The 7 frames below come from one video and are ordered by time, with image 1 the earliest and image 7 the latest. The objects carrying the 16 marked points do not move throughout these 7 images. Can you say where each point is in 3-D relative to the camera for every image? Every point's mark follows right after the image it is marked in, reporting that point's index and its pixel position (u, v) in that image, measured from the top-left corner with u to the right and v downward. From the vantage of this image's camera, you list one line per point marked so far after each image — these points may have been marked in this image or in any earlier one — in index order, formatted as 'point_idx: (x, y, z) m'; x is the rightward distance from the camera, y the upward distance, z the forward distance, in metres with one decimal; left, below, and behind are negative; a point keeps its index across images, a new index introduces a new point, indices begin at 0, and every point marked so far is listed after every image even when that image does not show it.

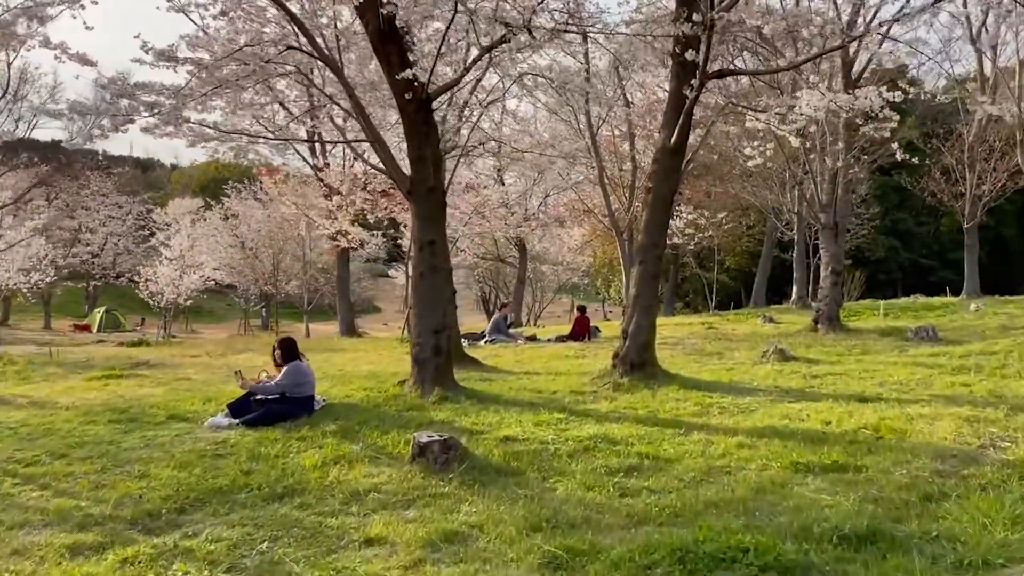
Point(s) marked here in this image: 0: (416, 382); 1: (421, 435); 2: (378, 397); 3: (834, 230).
0: (-1.1, -1.1, +9.3) m
1: (-0.7, -1.1, +6.2) m
2: (-1.5, -1.3, +9.1) m
3: (+6.8, +1.3, +16.8) m
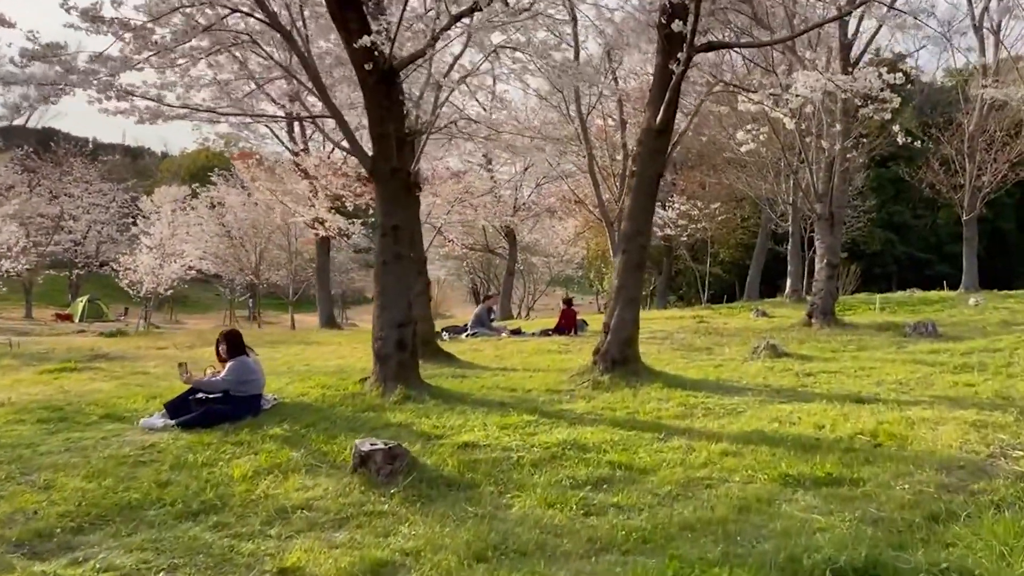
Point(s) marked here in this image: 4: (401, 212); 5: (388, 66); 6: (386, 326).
0: (-1.5, -1.0, +8.6) m
1: (-1.0, -1.1, +5.5) m
2: (-1.9, -1.1, +8.4) m
3: (+6.5, +1.4, +16.1) m
4: (-1.2, +0.8, +8.5) m
5: (-1.3, +2.3, +8.2) m
6: (-1.4, -0.4, +8.5) m
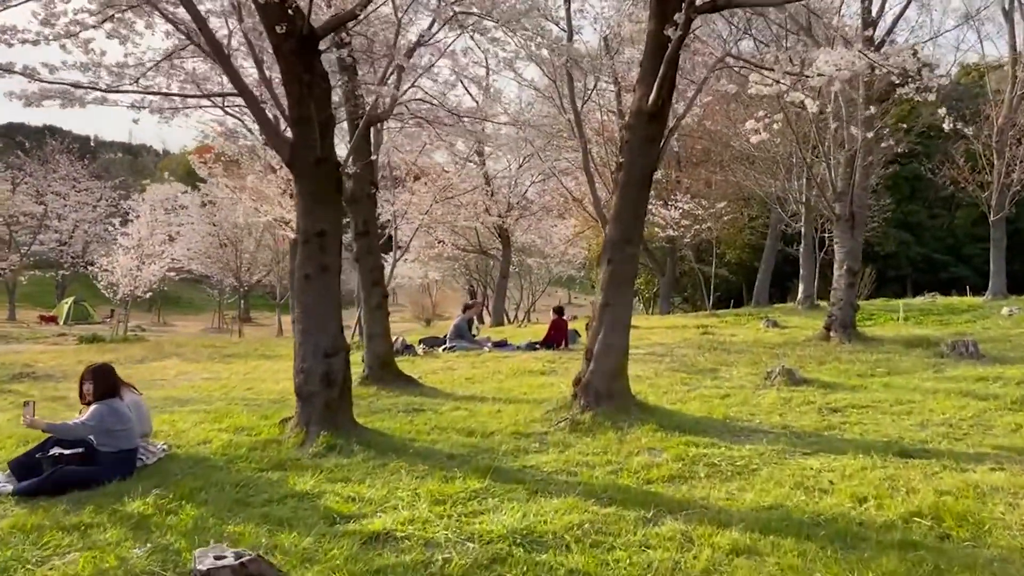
0: (-1.9, -1.2, +6.9) m
1: (-1.4, -1.2, +3.8) m
2: (-2.3, -1.3, +6.8) m
3: (+6.1, +1.2, +14.4) m
4: (-1.6, +0.7, +6.8) m
5: (-1.7, +2.1, +6.5) m
6: (-1.7, -0.6, +6.8) m
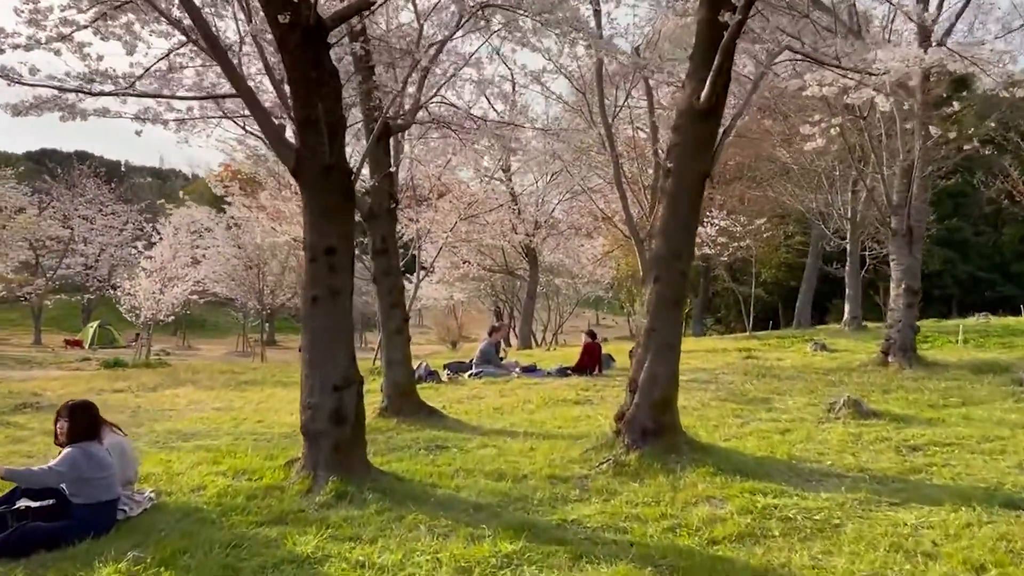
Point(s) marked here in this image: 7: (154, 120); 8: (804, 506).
0: (-1.6, -1.3, +6.0) m
1: (-1.3, -1.3, +2.9) m
2: (-2.0, -1.5, +5.9) m
3: (+6.6, +0.9, +13.3) m
4: (-1.3, +0.5, +6.0) m
5: (-1.4, +1.9, +5.7) m
6: (-1.5, -0.8, +6.0) m
7: (-4.3, +2.0, +9.5) m
8: (+2.0, -1.5, +5.6) m
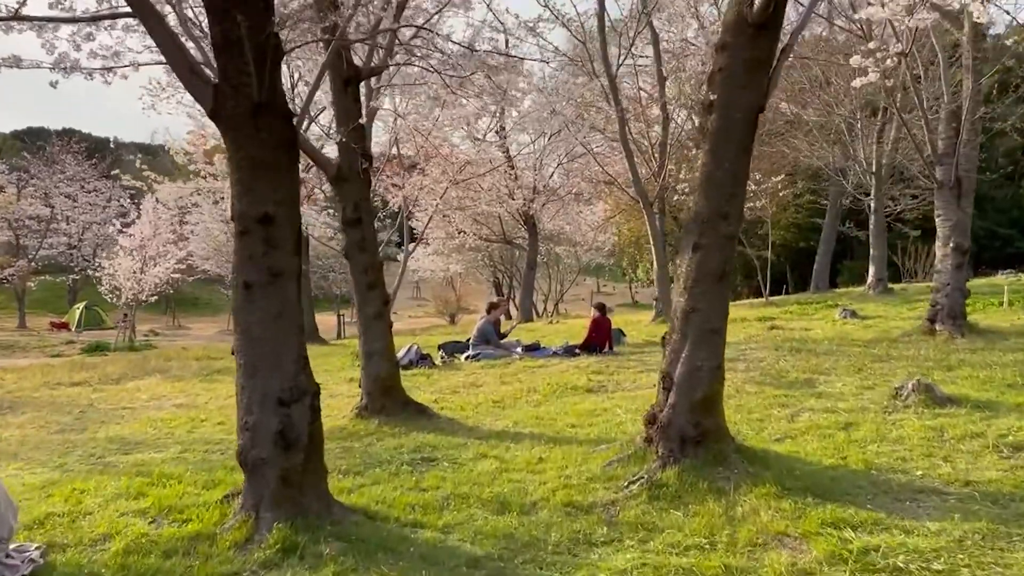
0: (-1.5, -1.2, +4.6) m
1: (-1.2, -1.4, +1.5) m
2: (-1.9, -1.4, +4.5) m
3: (+6.6, +1.5, +11.8) m
4: (-1.3, +0.6, +4.5) m
5: (-1.5, +2.0, +4.2) m
6: (-1.5, -0.7, +4.5) m
7: (-4.4, +2.2, +7.9) m
8: (+2.1, -1.3, +4.1) m
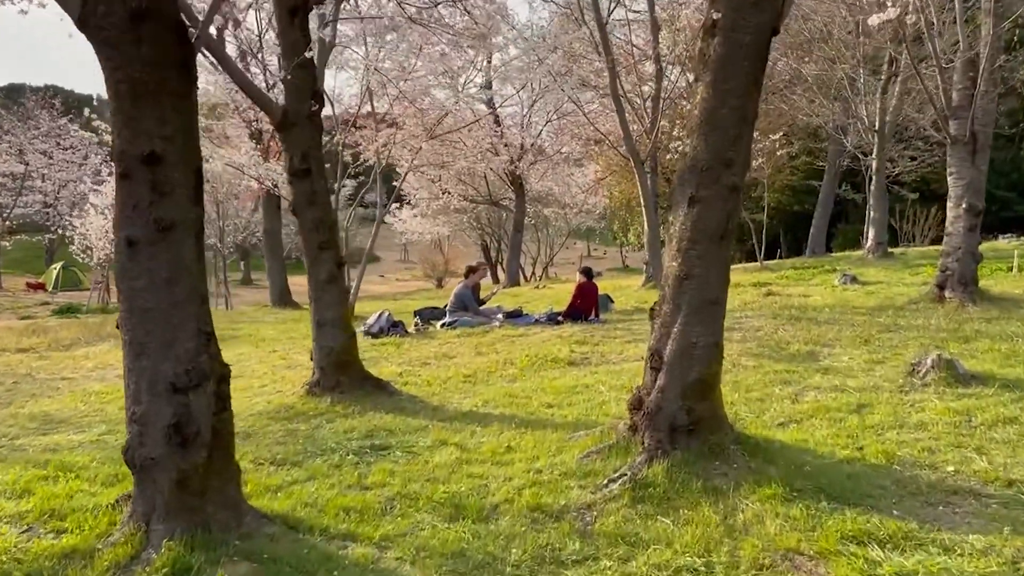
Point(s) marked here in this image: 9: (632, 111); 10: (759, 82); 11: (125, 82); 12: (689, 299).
0: (-1.8, -1.0, +3.7) m
1: (-1.4, -1.3, +0.6) m
2: (-2.2, -1.2, +3.6) m
3: (+6.3, +2.0, +10.9) m
4: (-1.5, +0.8, +3.6) m
5: (-1.7, +2.2, +3.2) m
6: (-1.7, -0.5, +3.6) m
7: (-4.6, +2.5, +6.9) m
8: (+1.9, -1.2, +3.3) m
9: (+2.9, +4.3, +19.4) m
10: (+1.4, +1.1, +4.4) m
11: (-1.7, +0.9, +3.5) m
12: (+1.0, -0.1, +4.5) m
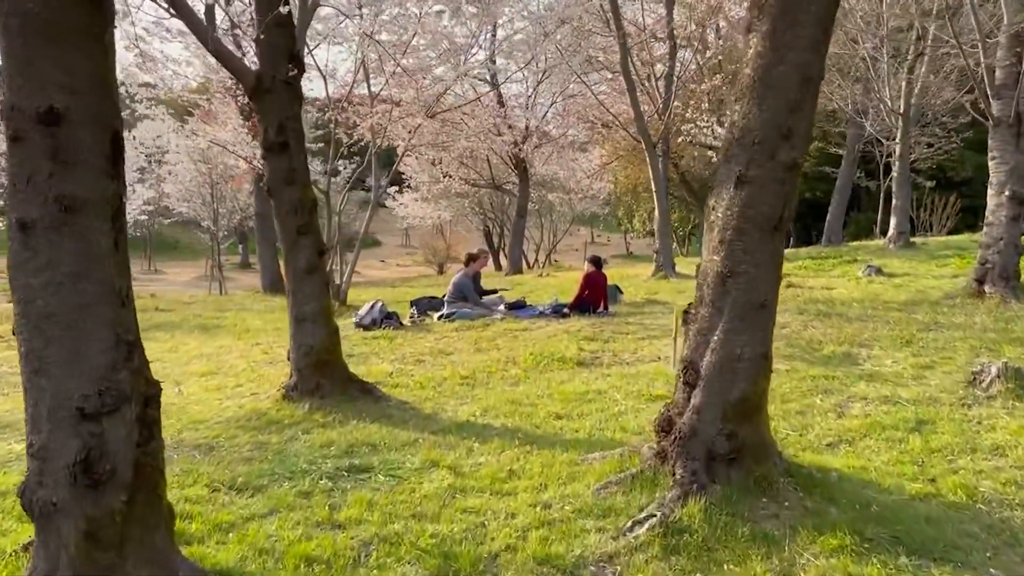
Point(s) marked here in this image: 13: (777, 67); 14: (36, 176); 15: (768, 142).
0: (-1.8, -1.0, +2.9) m
1: (-1.4, -1.4, -0.2) m
2: (-2.2, -1.2, +2.8) m
3: (+6.4, +2.1, +10.0) m
4: (-1.5, +0.8, +2.7) m
5: (-1.6, +2.2, +2.3) m
6: (-1.7, -0.5, +2.8) m
7: (-4.5, +2.6, +6.0) m
8: (+1.9, -1.2, +2.5) m
9: (+3.0, +4.6, +18.5) m
10: (+1.4, +1.1, +3.5) m
11: (-1.7, +0.9, +2.7) m
12: (+1.0, -0.1, +3.7) m
13: (+1.2, +1.0, +3.5) m
14: (-1.6, +0.4, +2.7) m
15: (+1.1, +0.7, +3.5) m
